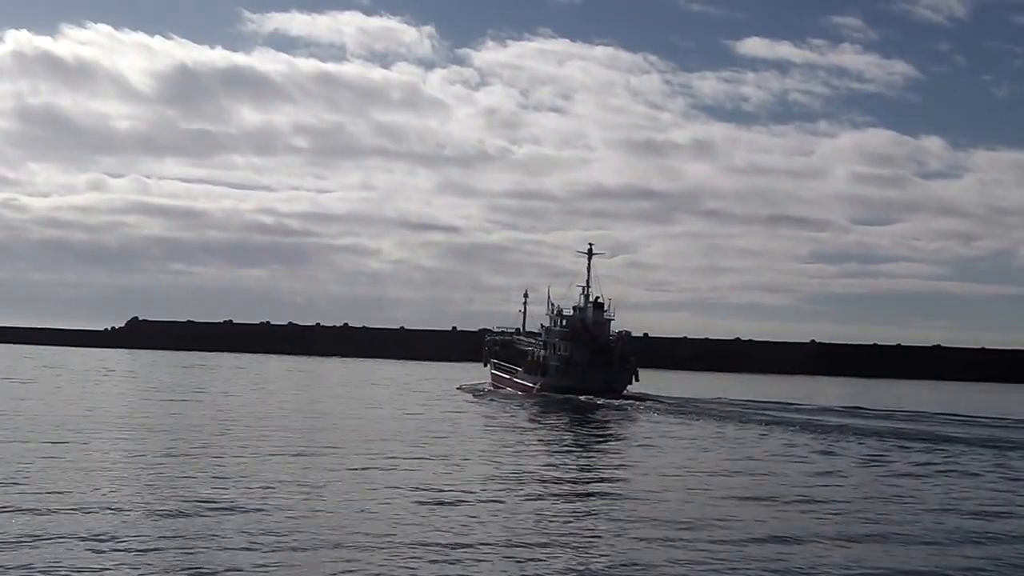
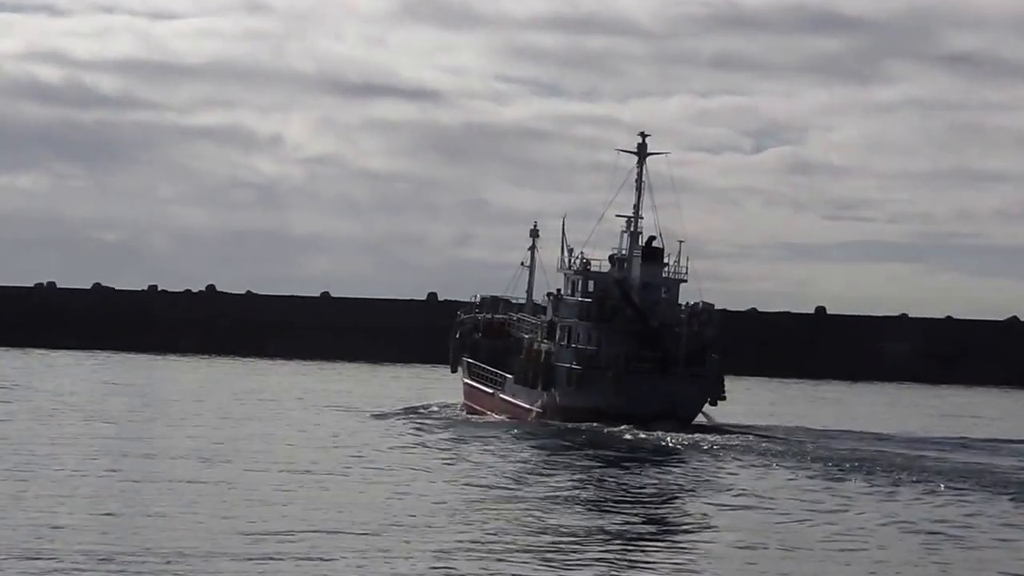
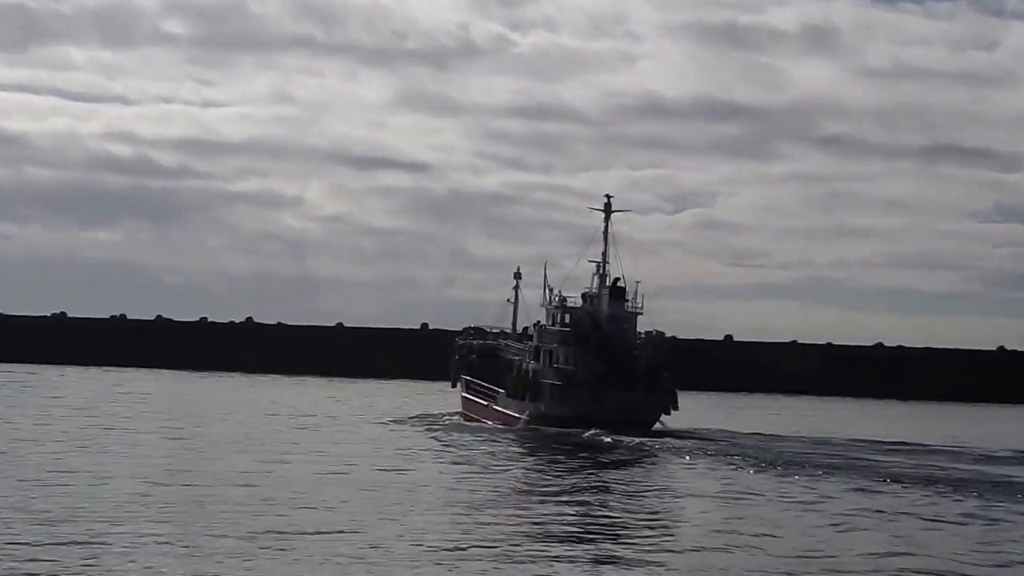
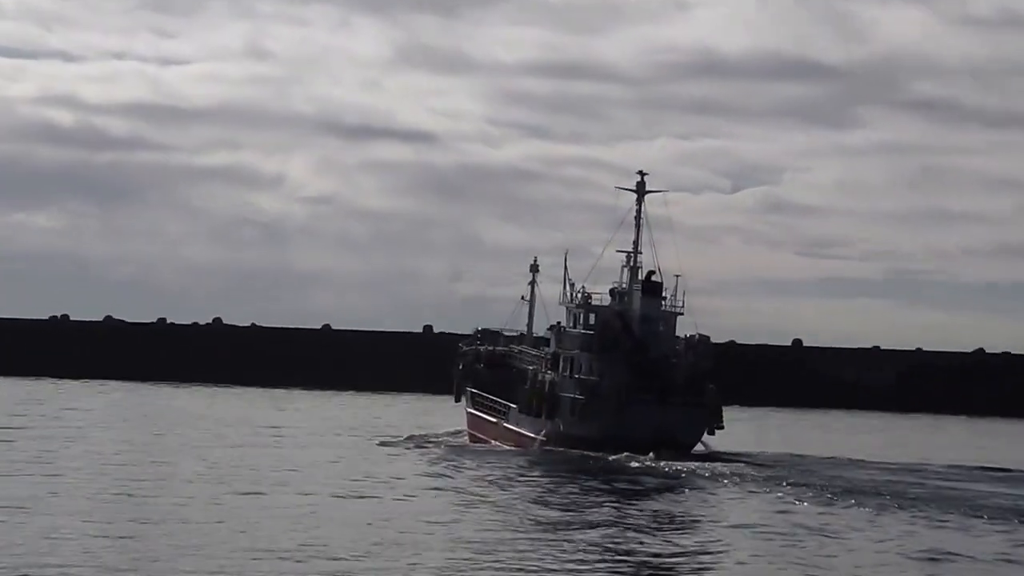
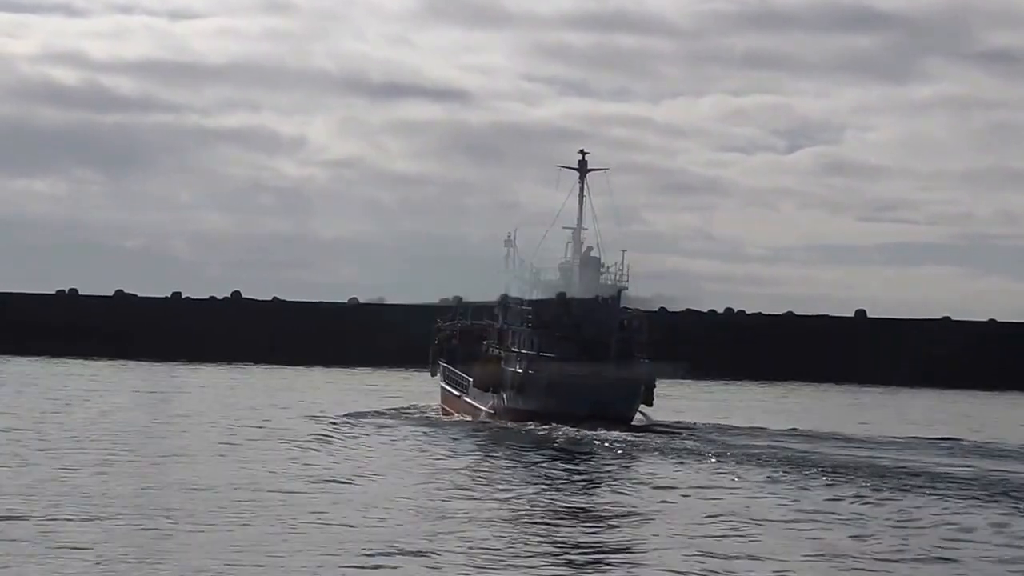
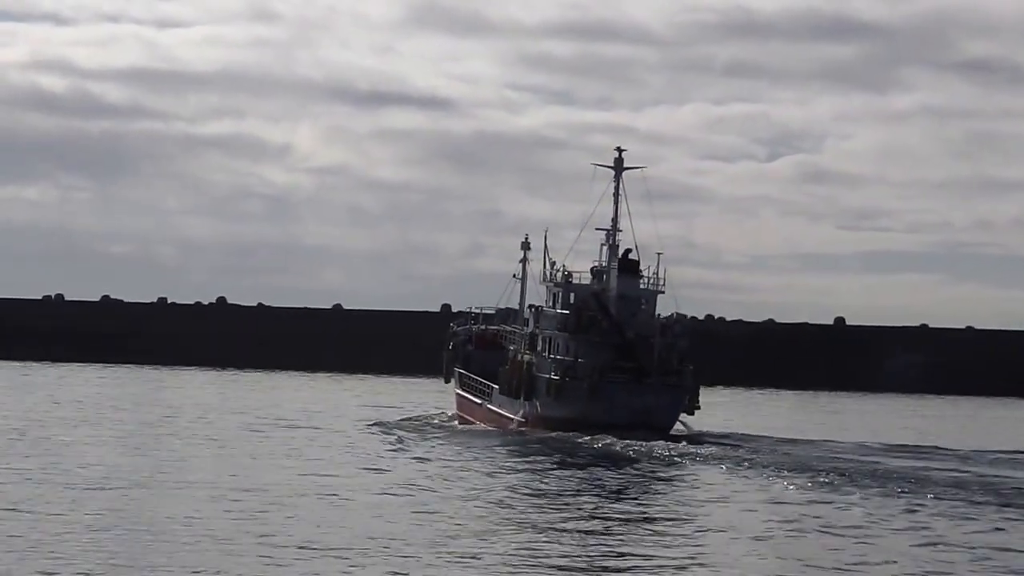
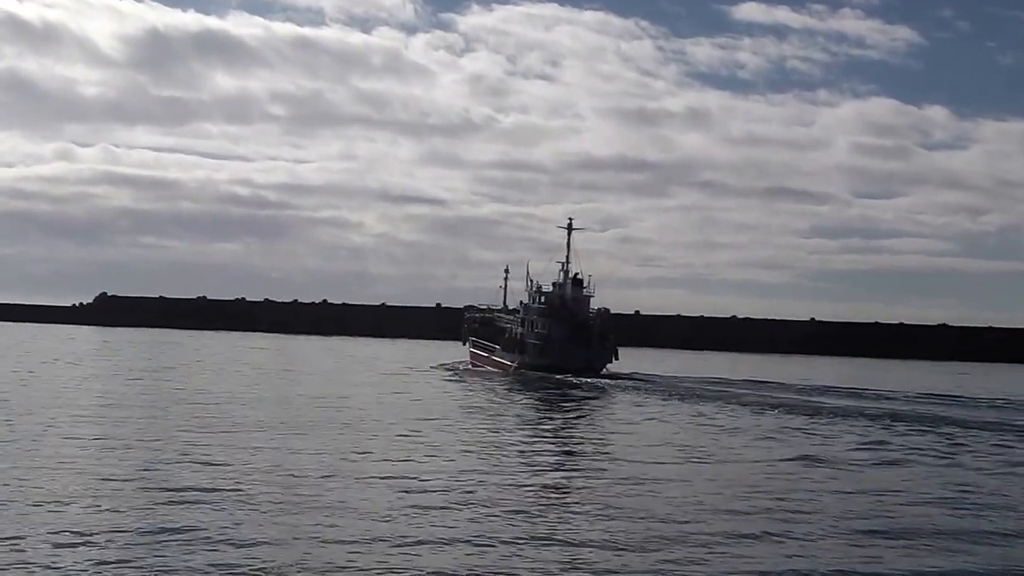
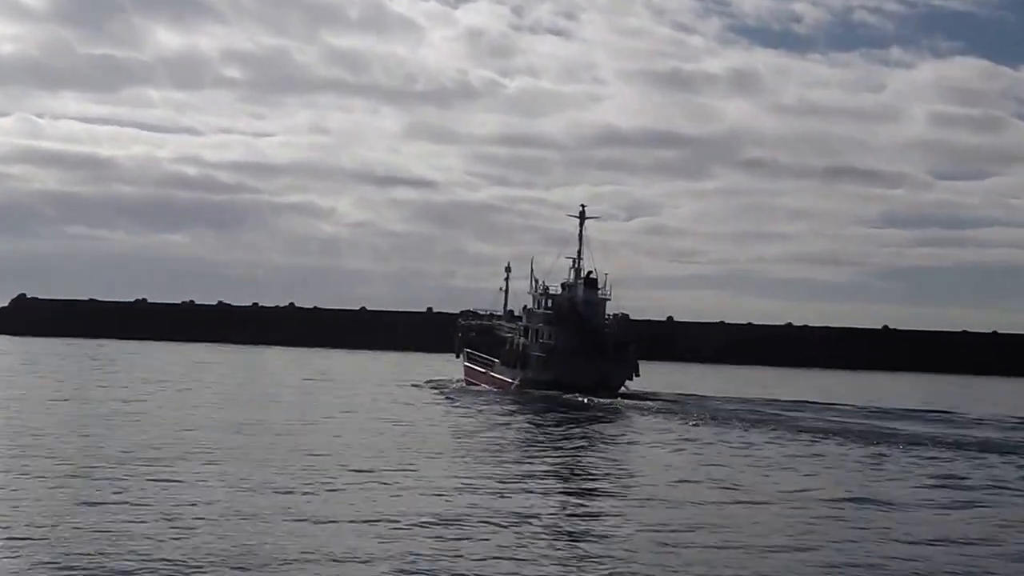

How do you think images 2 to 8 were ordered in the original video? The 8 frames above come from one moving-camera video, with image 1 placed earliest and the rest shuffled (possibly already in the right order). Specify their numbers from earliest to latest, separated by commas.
7, 8, 3, 4, 2, 6, 5
